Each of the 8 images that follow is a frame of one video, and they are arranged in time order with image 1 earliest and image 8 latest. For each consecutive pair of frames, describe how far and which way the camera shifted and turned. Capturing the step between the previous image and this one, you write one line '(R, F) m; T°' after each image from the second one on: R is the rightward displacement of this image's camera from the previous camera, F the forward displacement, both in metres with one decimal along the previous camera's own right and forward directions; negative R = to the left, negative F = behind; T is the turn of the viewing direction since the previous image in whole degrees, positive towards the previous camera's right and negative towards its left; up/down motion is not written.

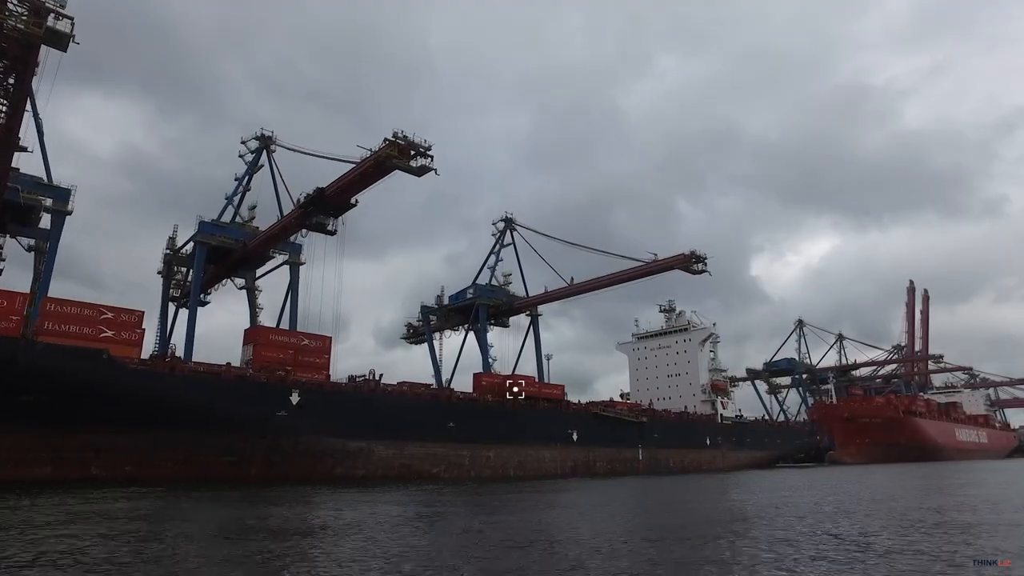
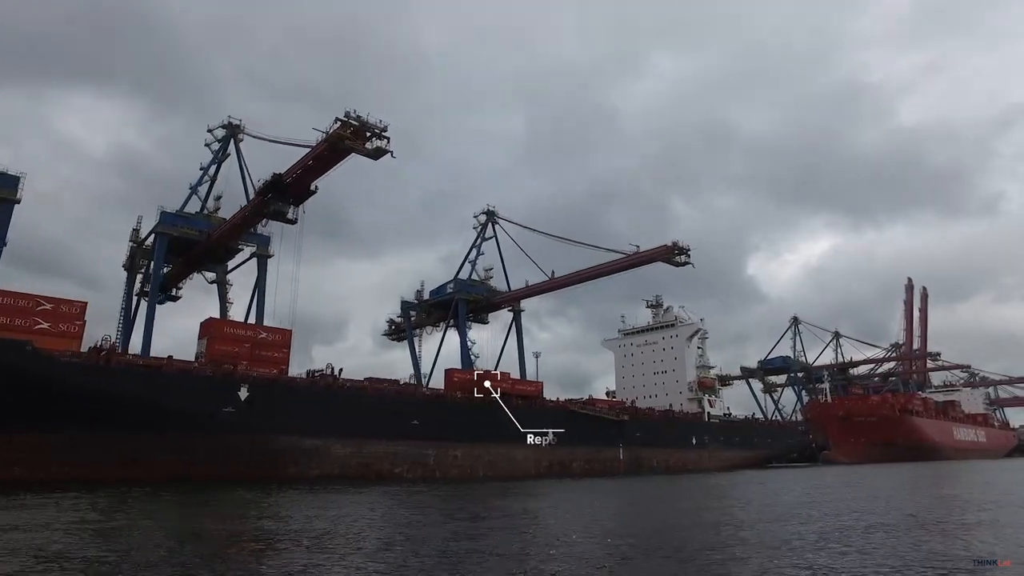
(+1.2, +1.1) m; 0°
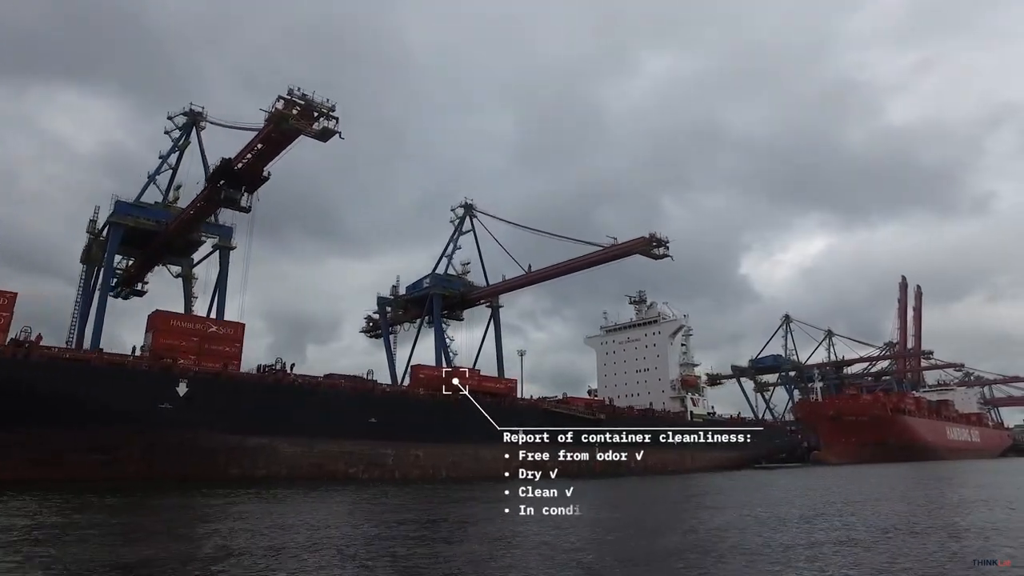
(+1.2, +1.1) m; 0°
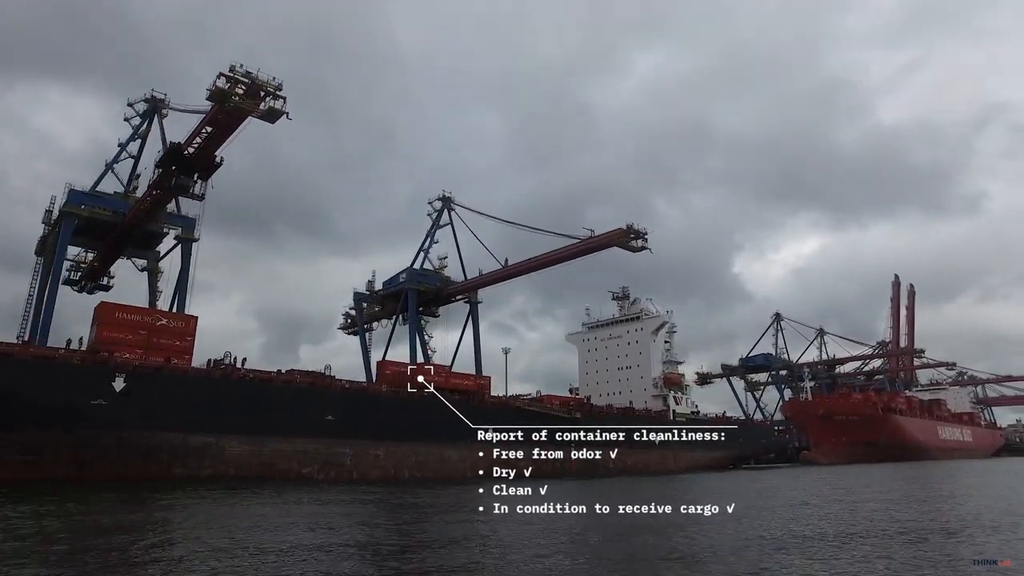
(+1.0, +0.9) m; 0°
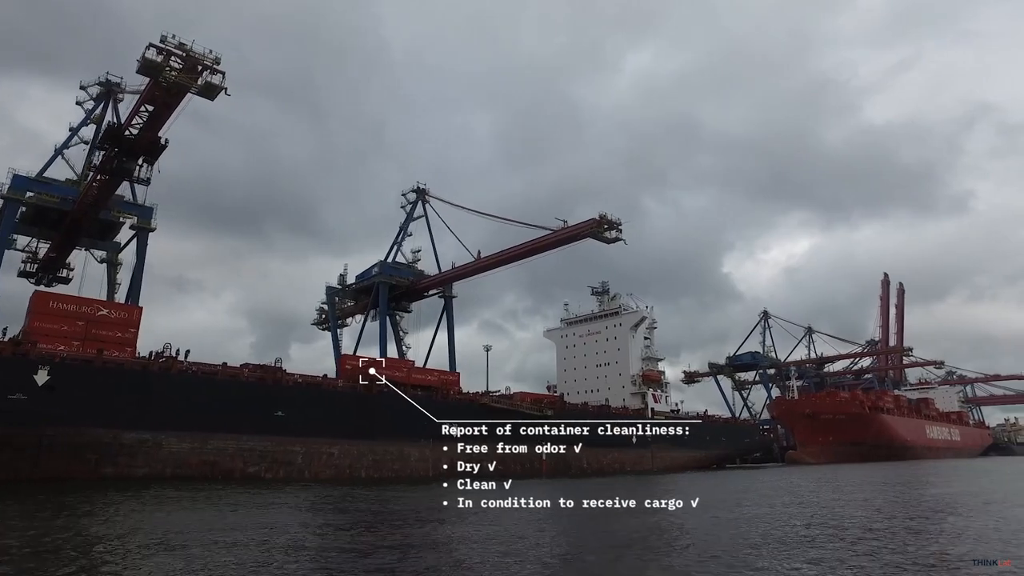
(+1.0, +1.0) m; 0°
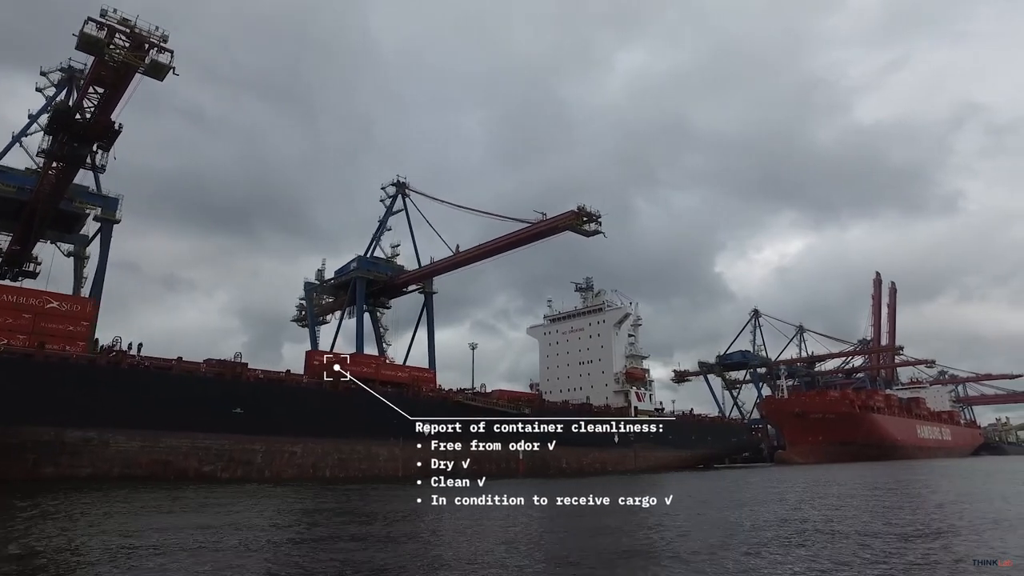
(+0.8, +0.7) m; 0°
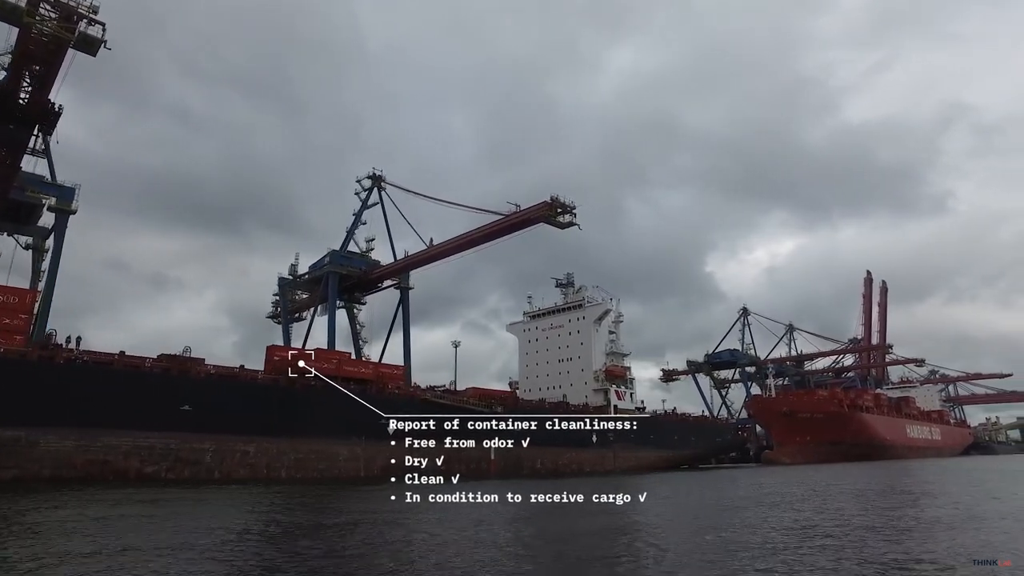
(+0.9, +0.9) m; 0°
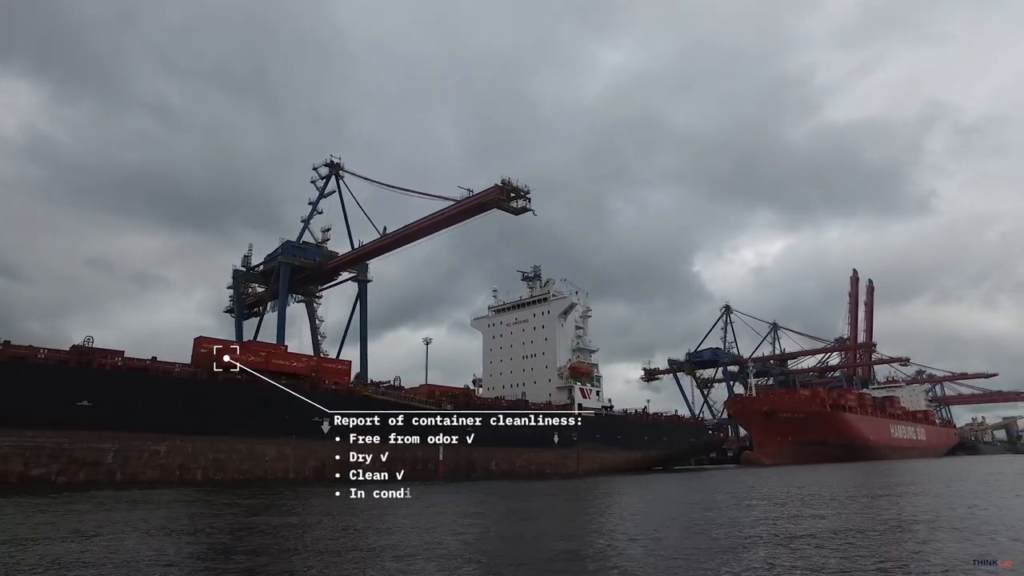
(+1.6, +1.4) m; +1°
